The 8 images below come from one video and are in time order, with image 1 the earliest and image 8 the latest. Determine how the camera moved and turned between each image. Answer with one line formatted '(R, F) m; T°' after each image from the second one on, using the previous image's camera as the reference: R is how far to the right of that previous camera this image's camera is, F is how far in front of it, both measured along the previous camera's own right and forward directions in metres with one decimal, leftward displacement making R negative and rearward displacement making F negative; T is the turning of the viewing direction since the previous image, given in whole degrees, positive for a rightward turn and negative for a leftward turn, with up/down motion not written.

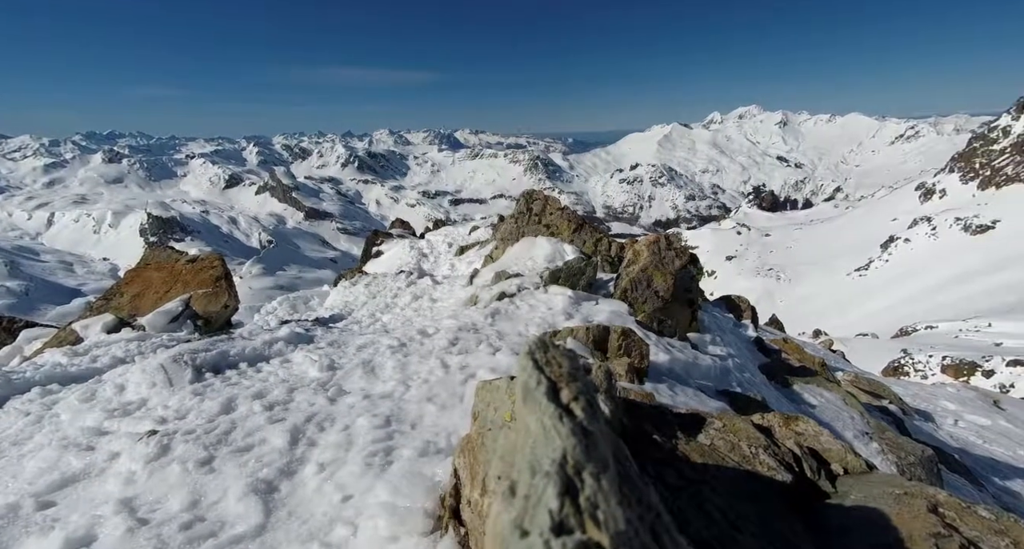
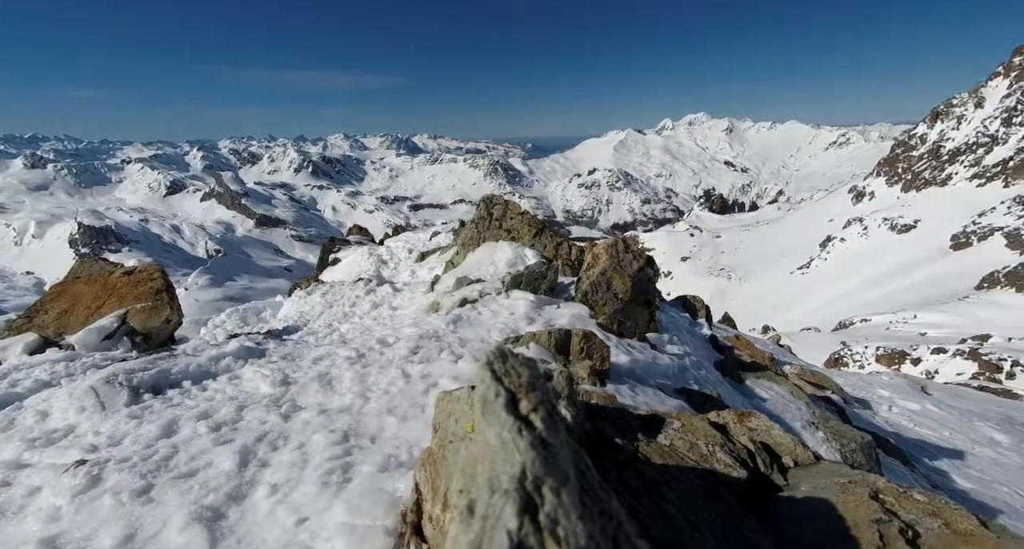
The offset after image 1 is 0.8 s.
(0.0, +0.2) m; +4°
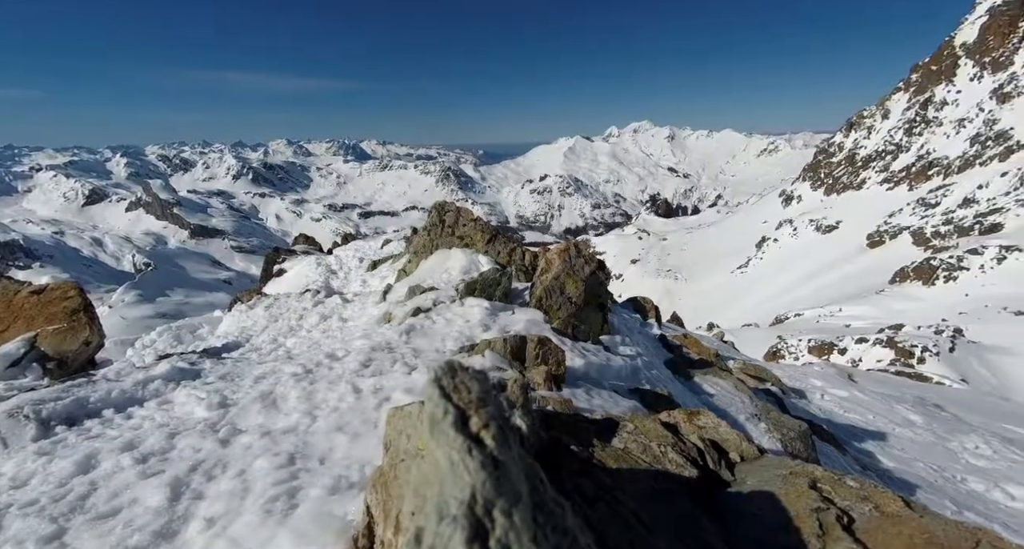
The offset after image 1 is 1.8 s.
(0.0, +0.3) m; +4°
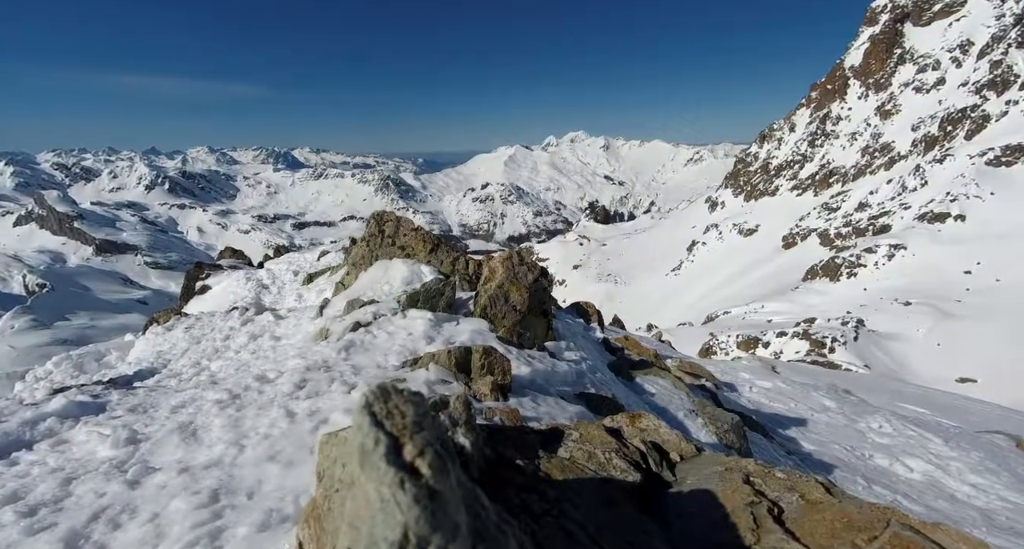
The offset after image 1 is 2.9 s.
(0.0, +0.5) m; +5°
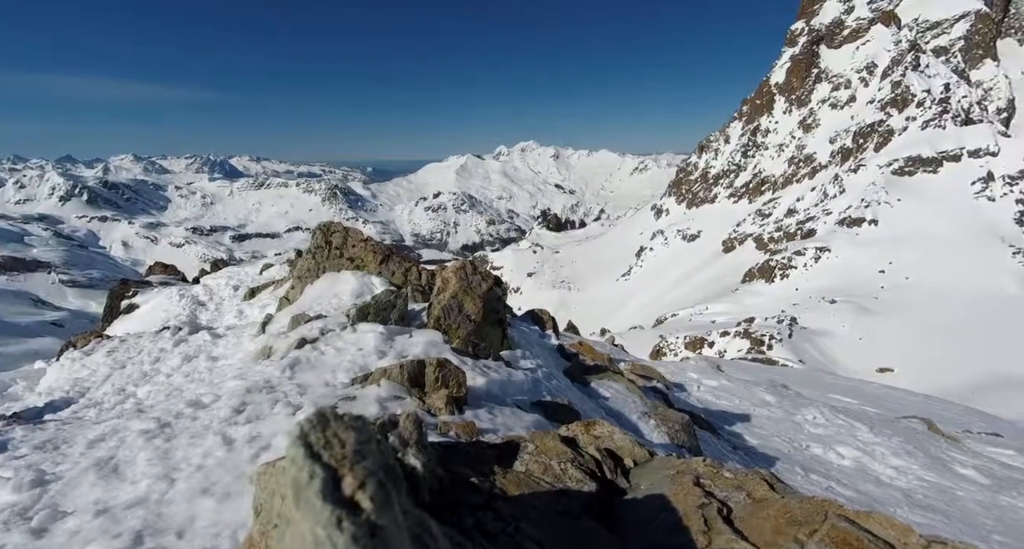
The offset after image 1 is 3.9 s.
(0.0, +0.4) m; +4°
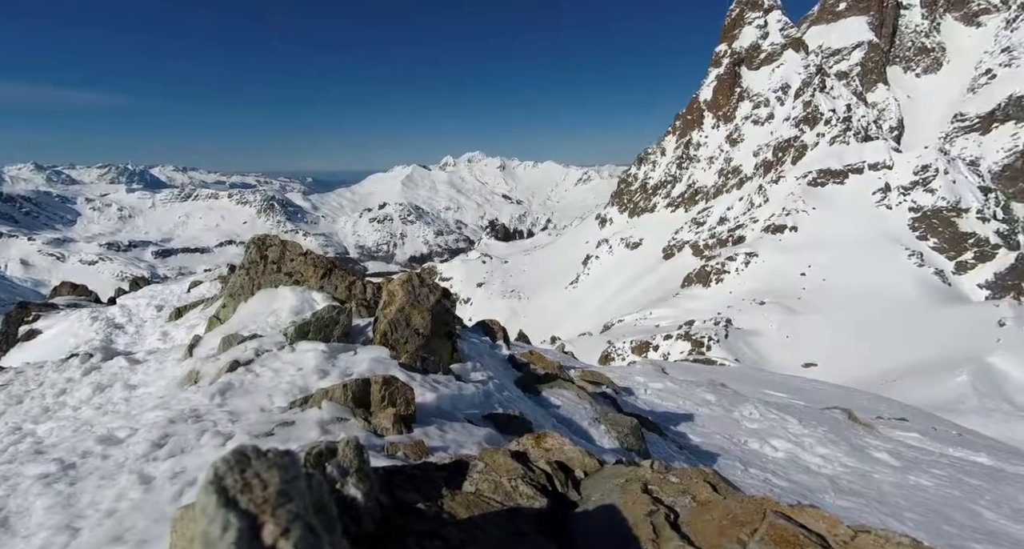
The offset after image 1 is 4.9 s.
(+0.1, +0.6) m; +5°
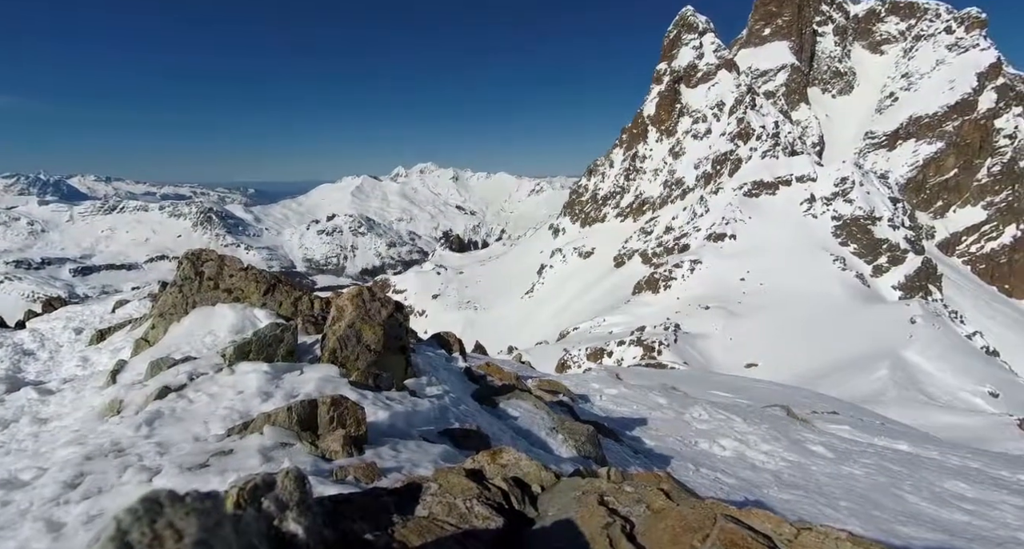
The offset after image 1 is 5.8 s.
(0.0, +0.6) m; +4°
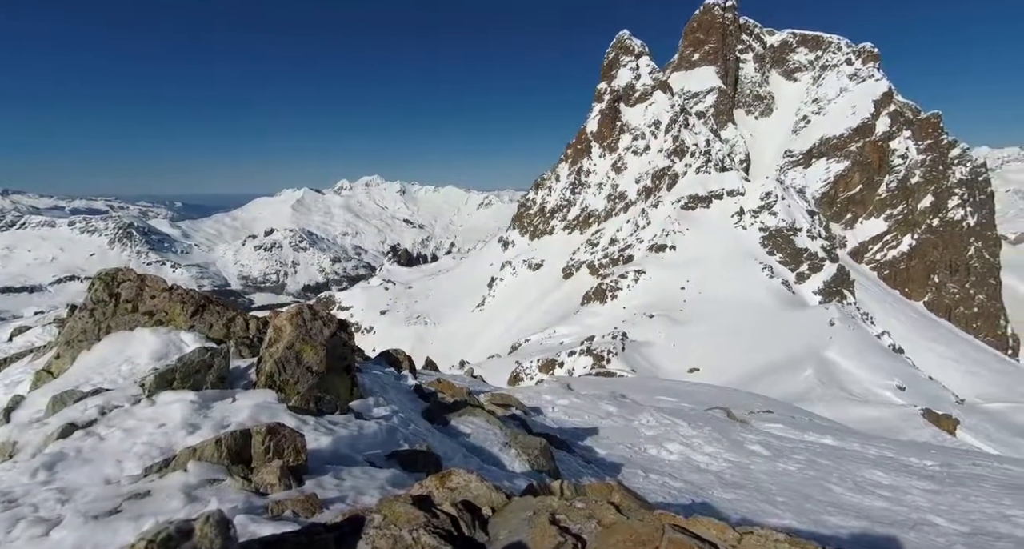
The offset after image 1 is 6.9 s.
(+0.1, +0.7) m; +5°
